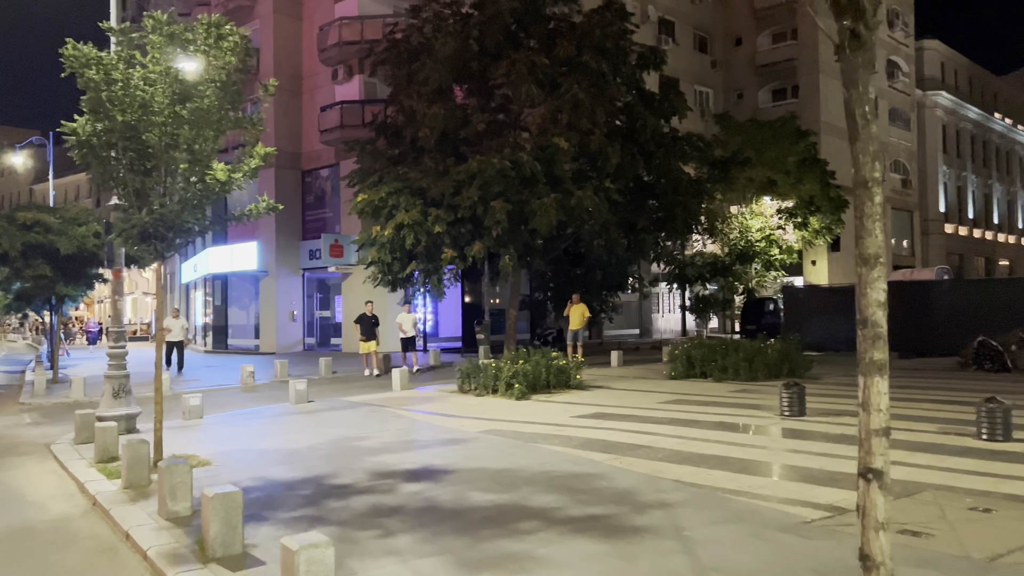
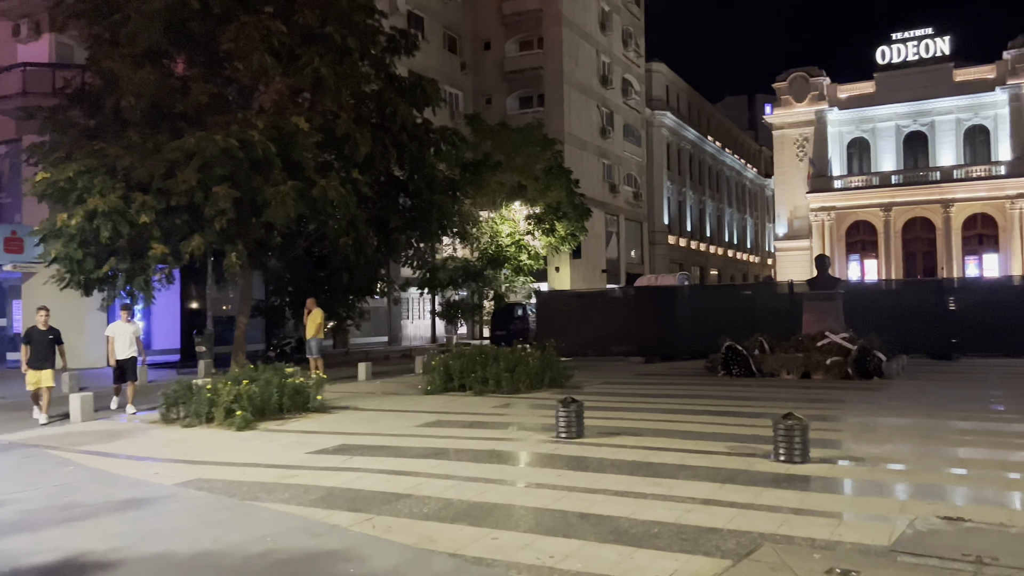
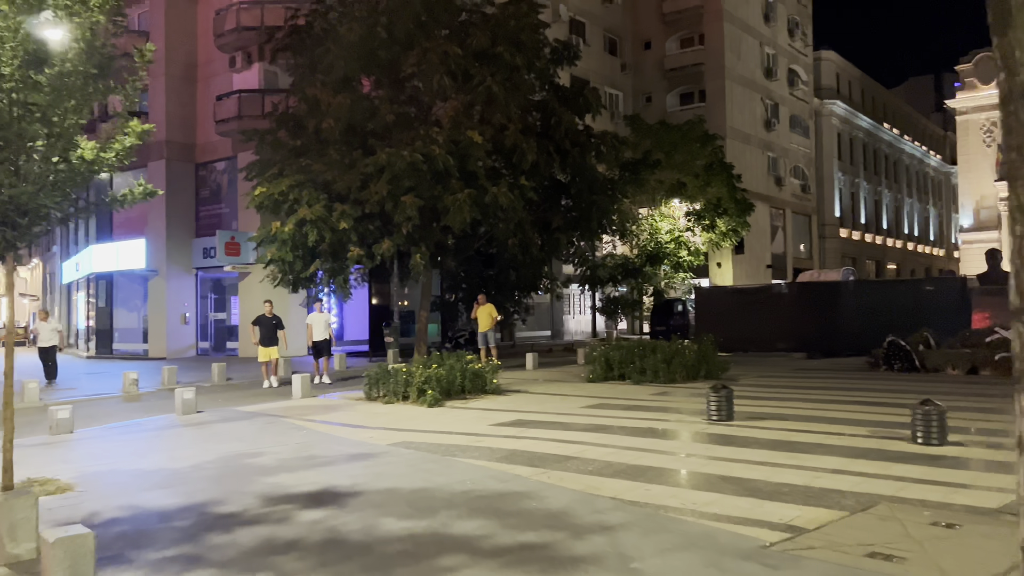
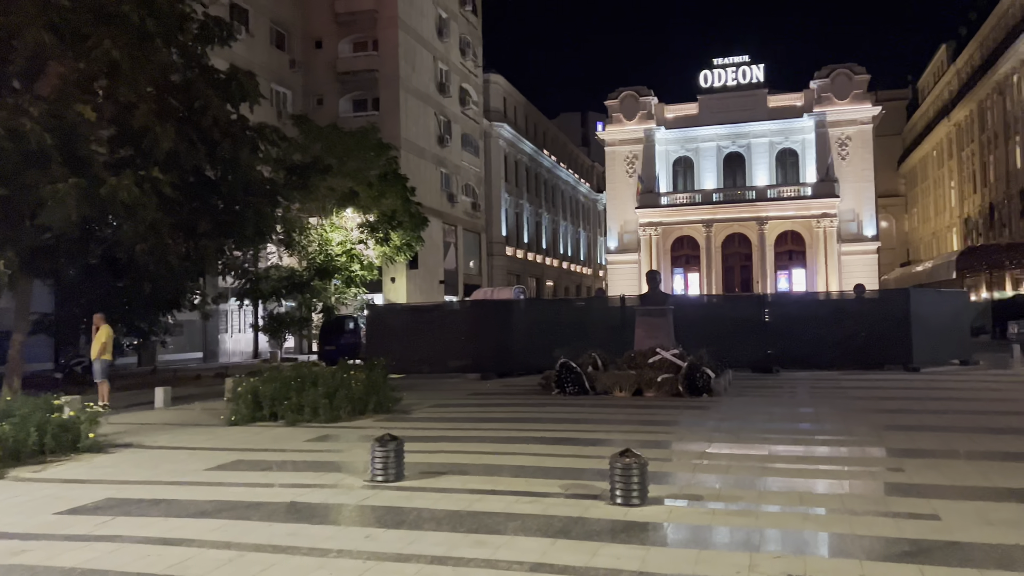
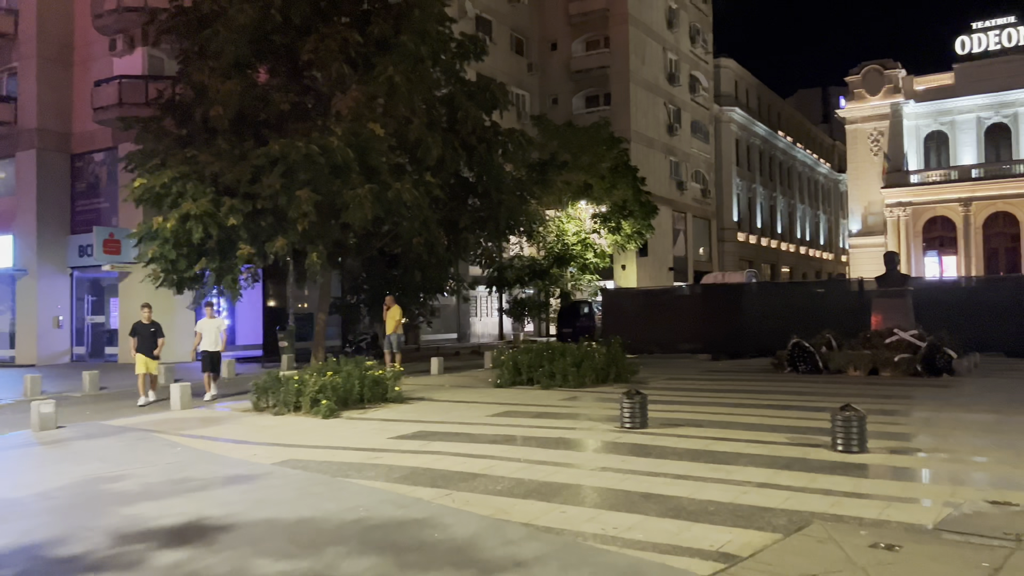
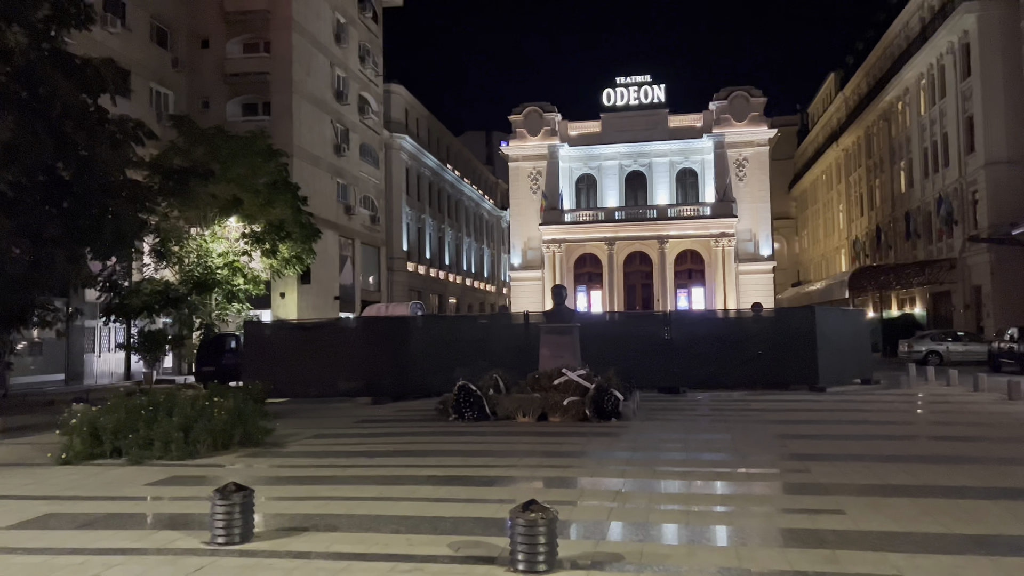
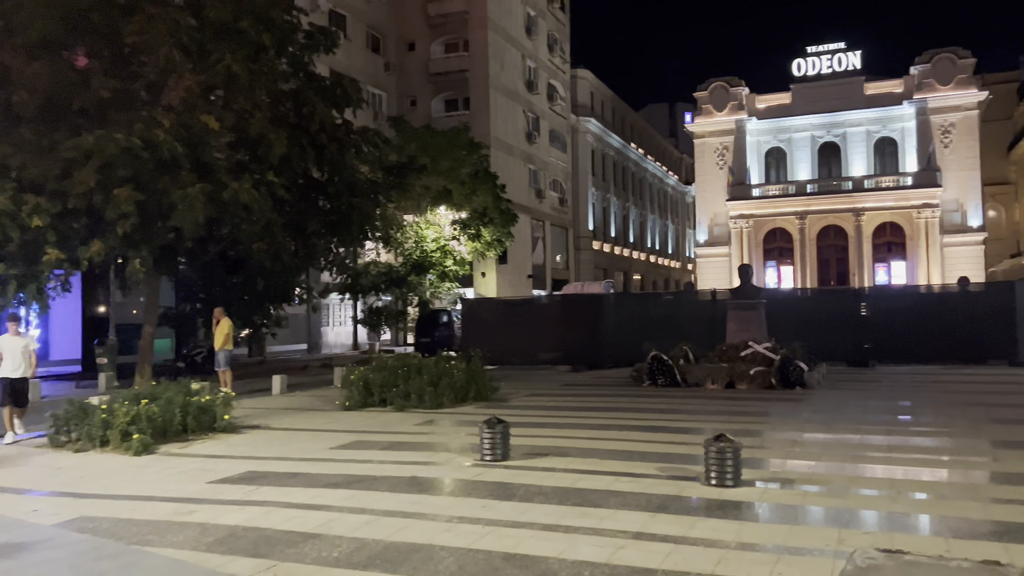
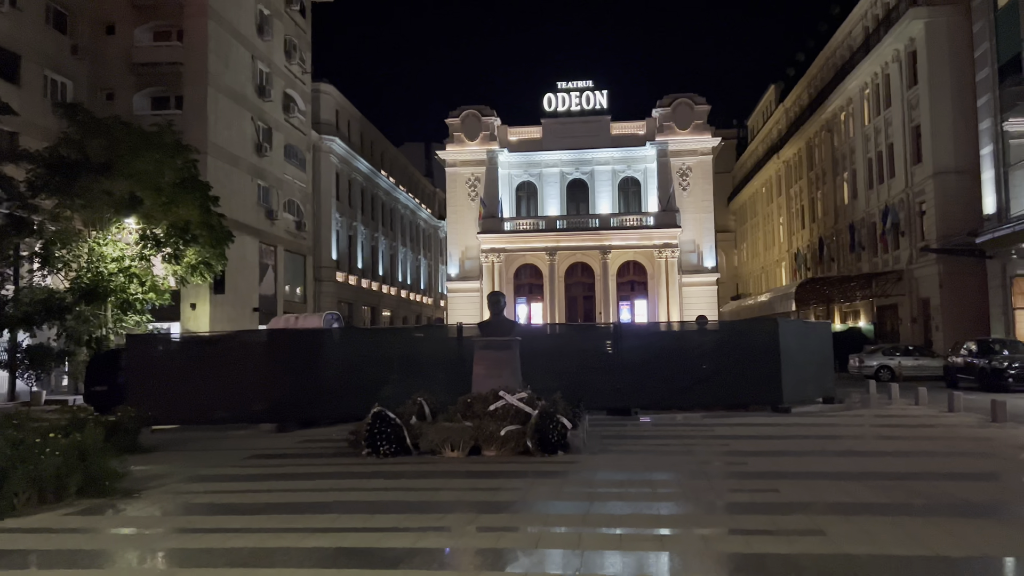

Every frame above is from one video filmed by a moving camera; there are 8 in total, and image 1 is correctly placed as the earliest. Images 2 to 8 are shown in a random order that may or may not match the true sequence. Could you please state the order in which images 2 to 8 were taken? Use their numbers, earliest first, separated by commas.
3, 5, 2, 7, 4, 6, 8
